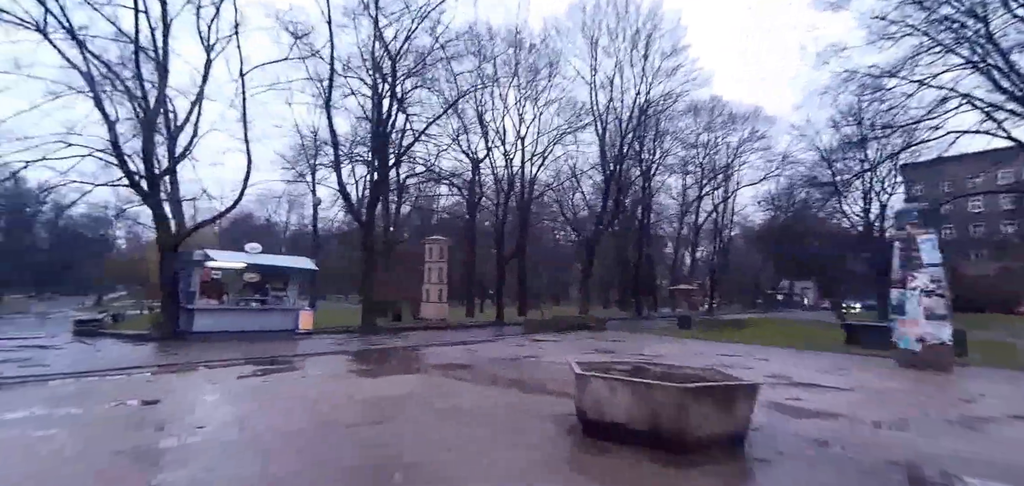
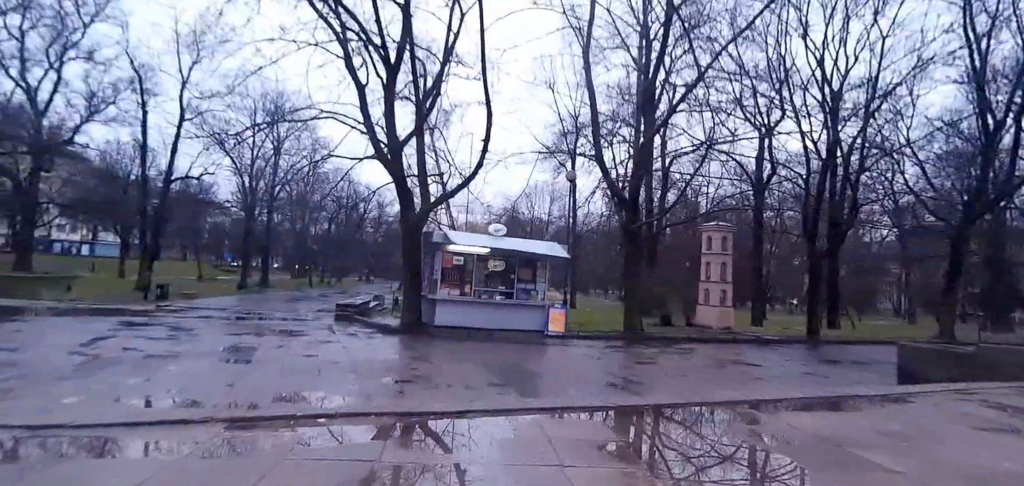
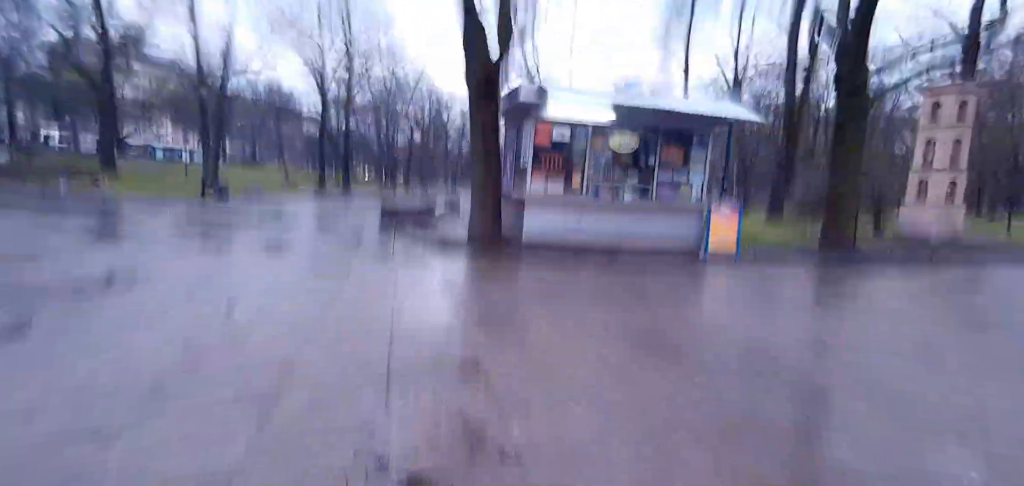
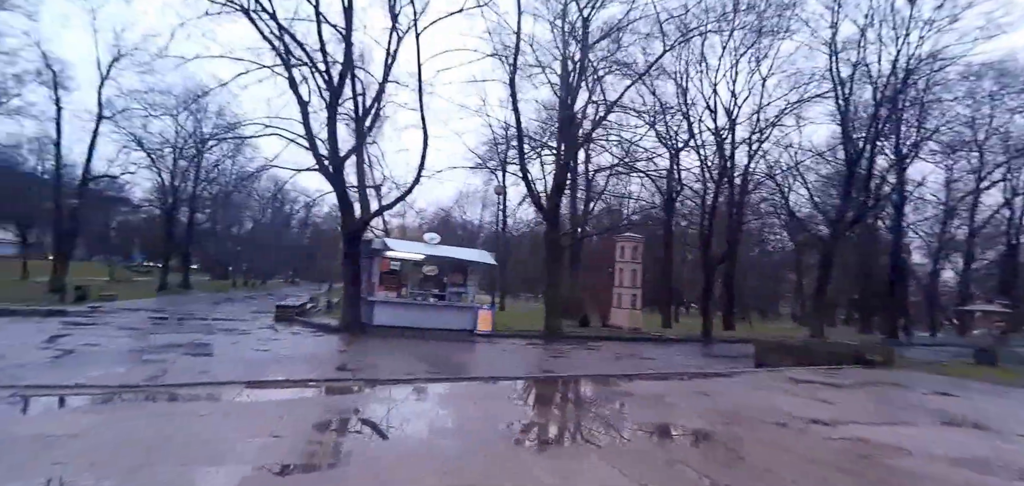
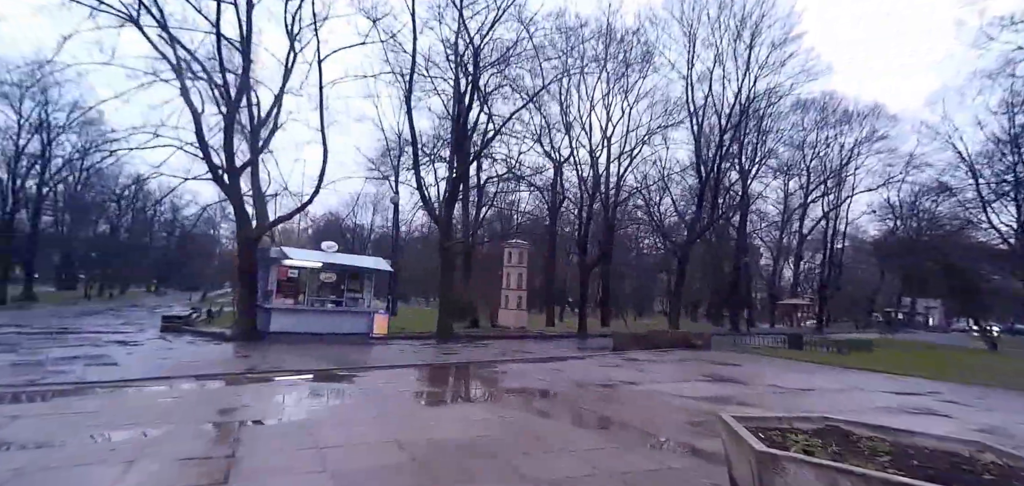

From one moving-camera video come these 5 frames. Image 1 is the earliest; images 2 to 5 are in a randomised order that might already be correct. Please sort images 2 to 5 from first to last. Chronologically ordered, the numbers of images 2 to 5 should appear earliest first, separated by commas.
5, 4, 2, 3
